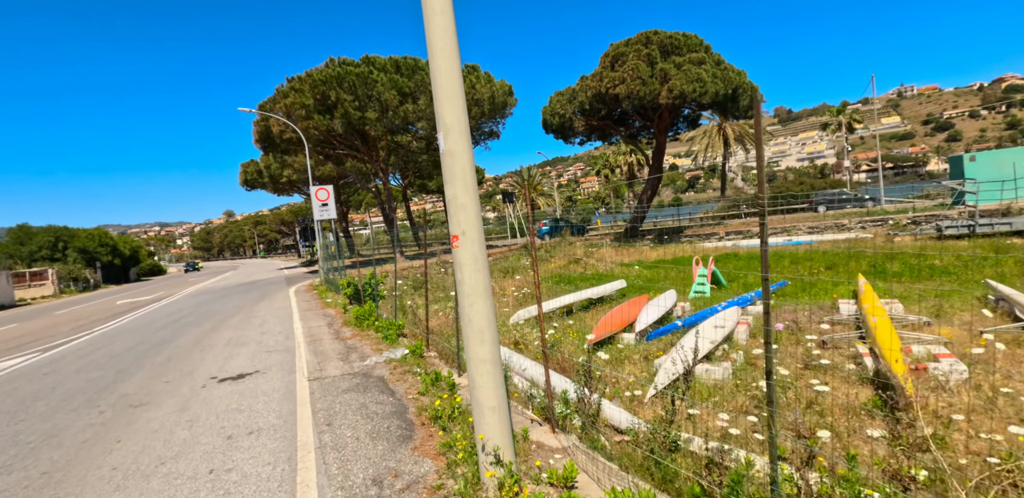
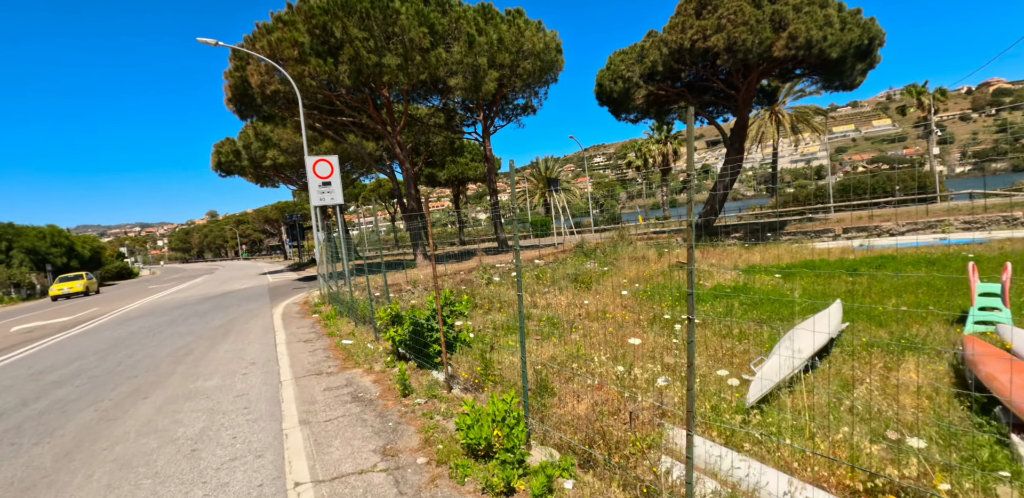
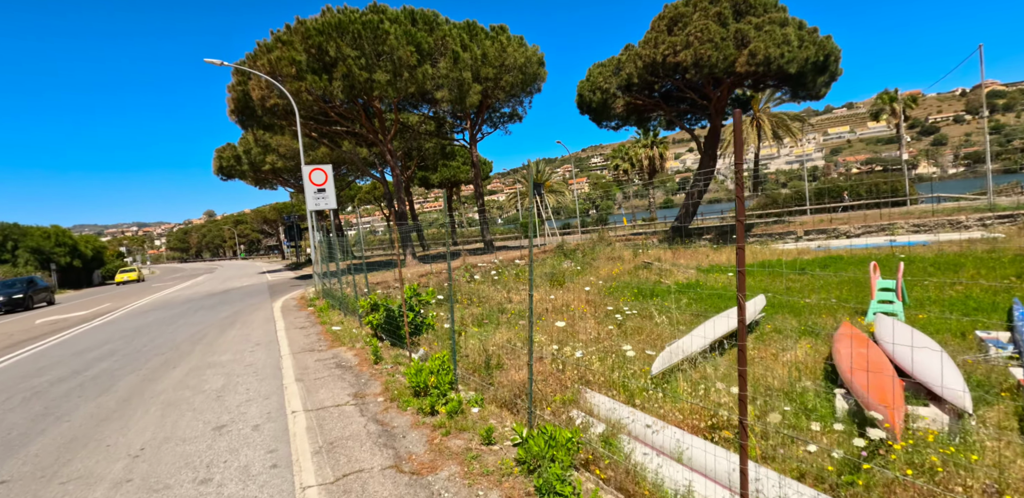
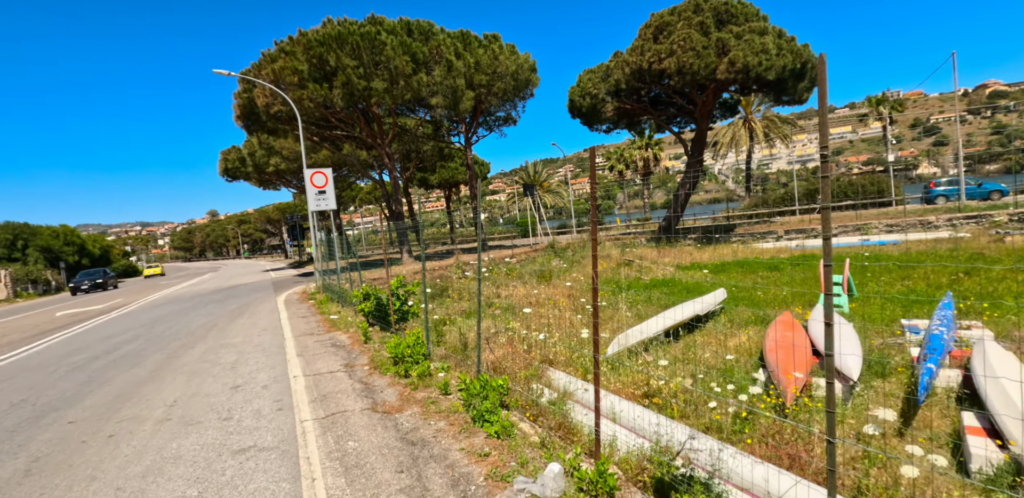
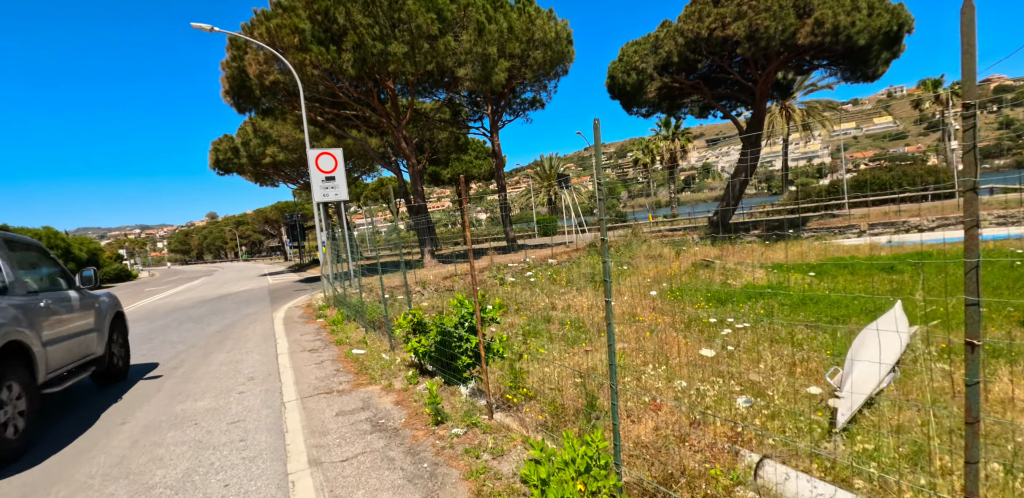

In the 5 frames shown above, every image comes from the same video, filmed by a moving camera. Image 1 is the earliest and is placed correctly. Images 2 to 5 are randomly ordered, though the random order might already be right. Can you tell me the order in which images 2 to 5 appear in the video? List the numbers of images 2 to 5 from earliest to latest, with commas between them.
4, 3, 2, 5
